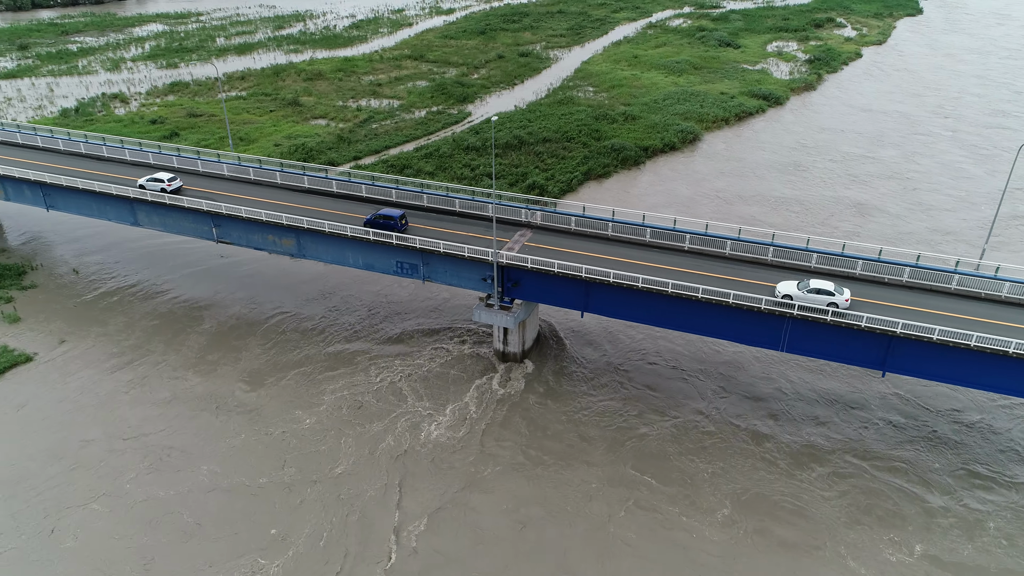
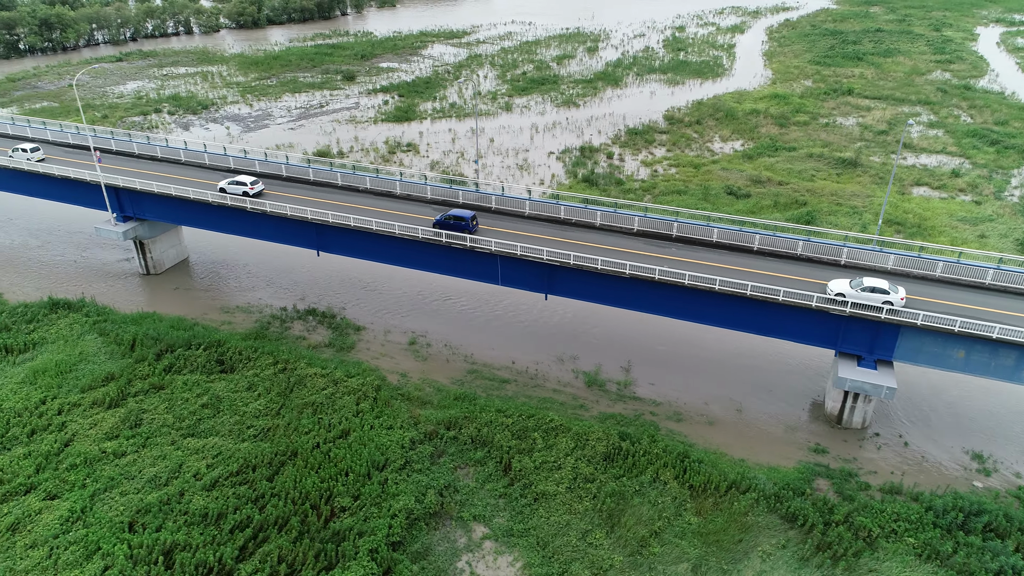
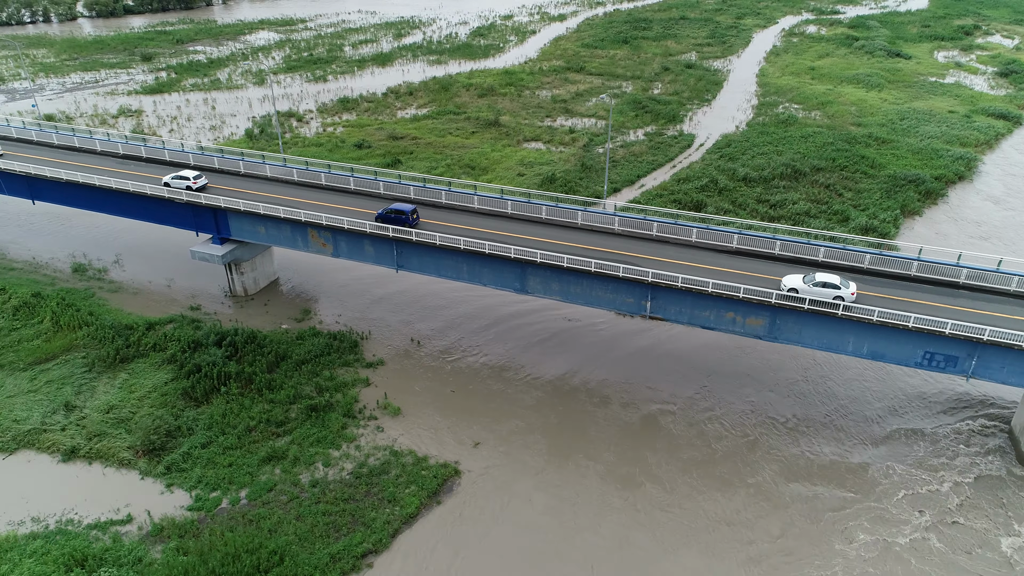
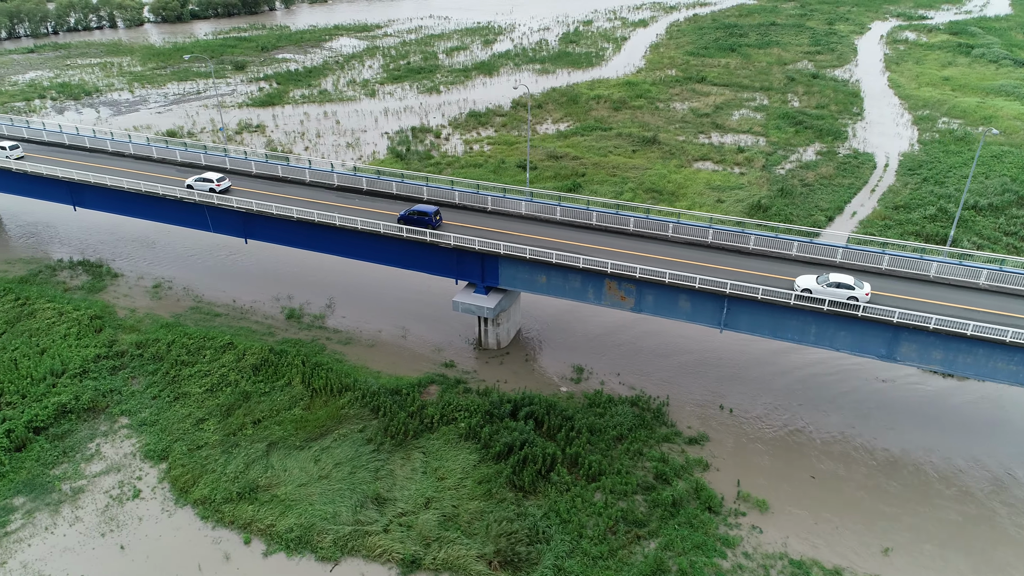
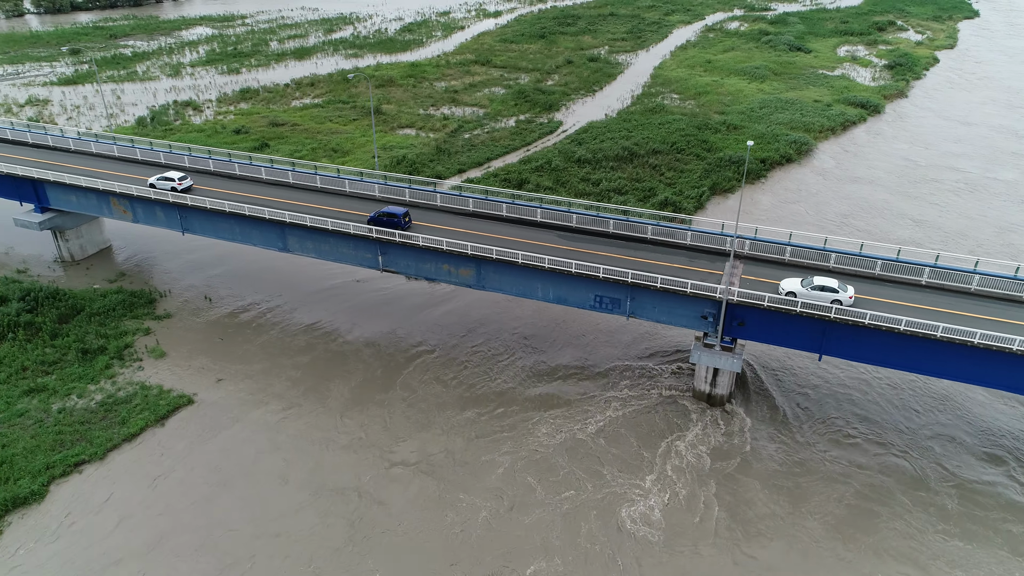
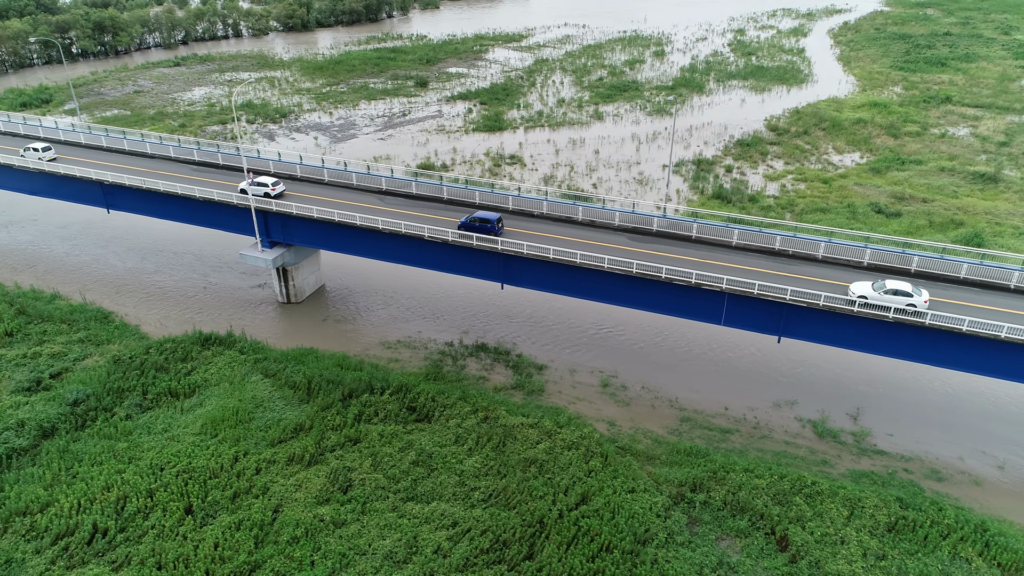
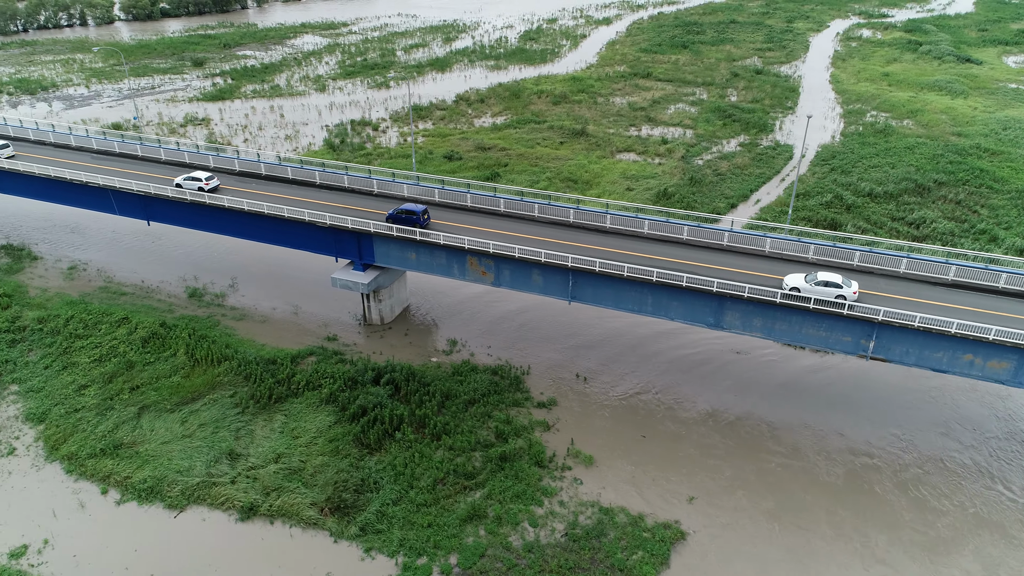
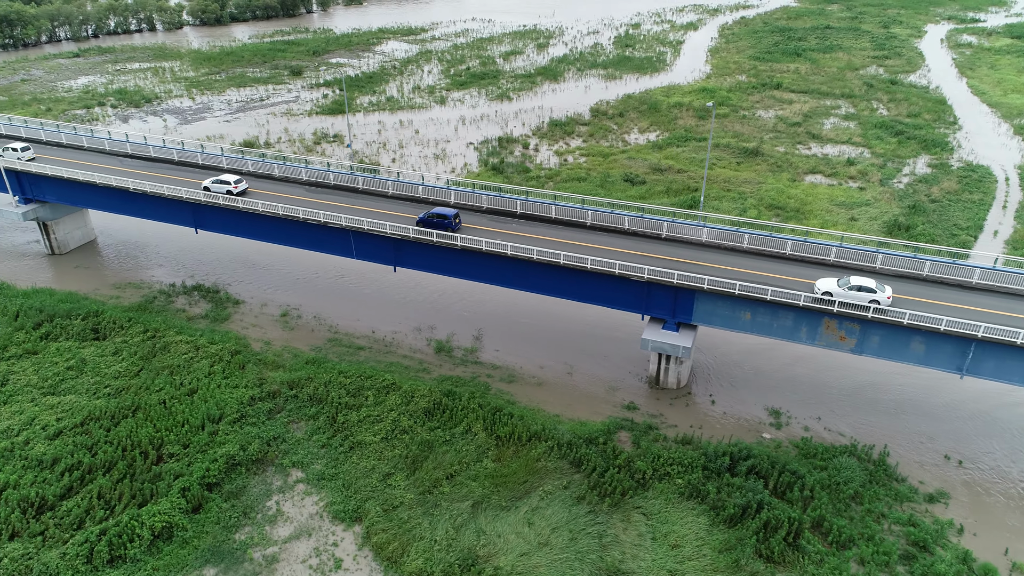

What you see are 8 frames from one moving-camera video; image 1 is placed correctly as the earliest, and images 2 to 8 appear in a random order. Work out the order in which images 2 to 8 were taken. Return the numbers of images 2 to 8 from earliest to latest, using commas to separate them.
5, 3, 7, 4, 8, 2, 6
